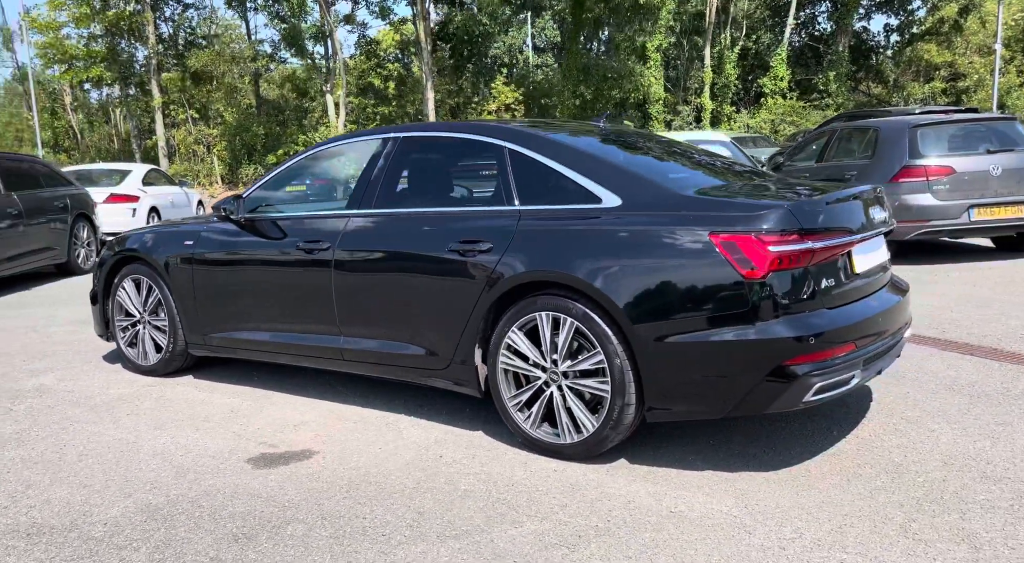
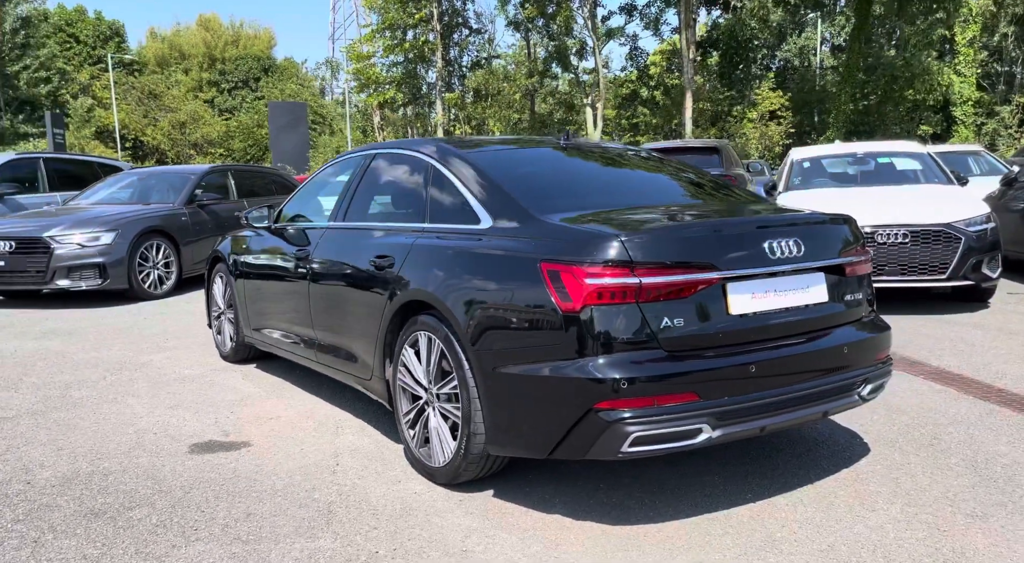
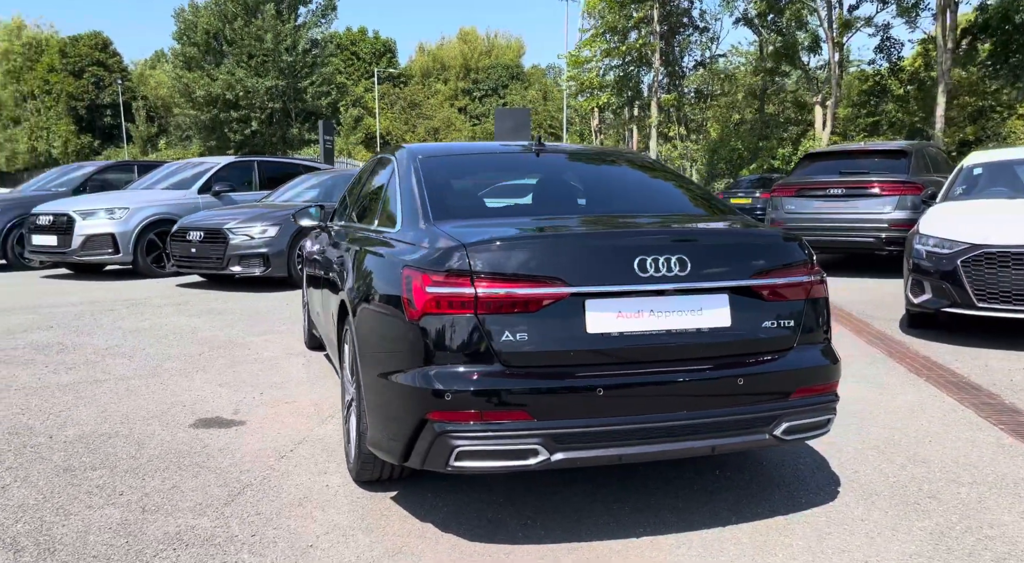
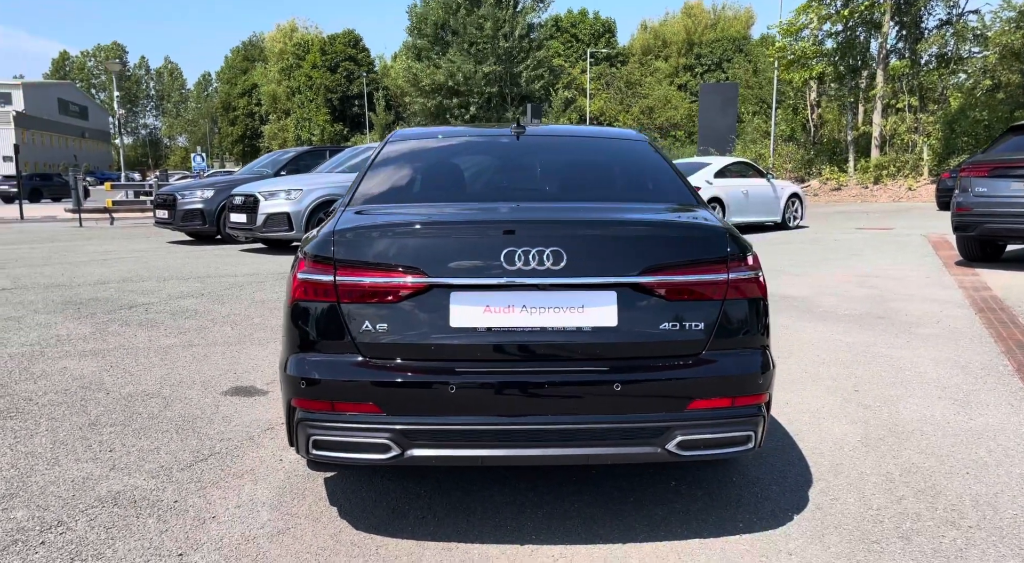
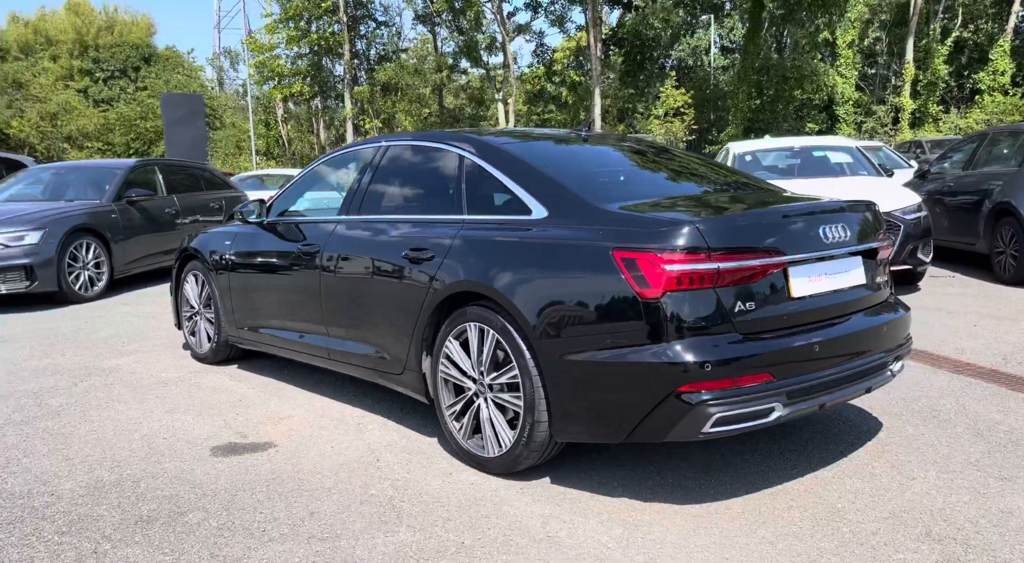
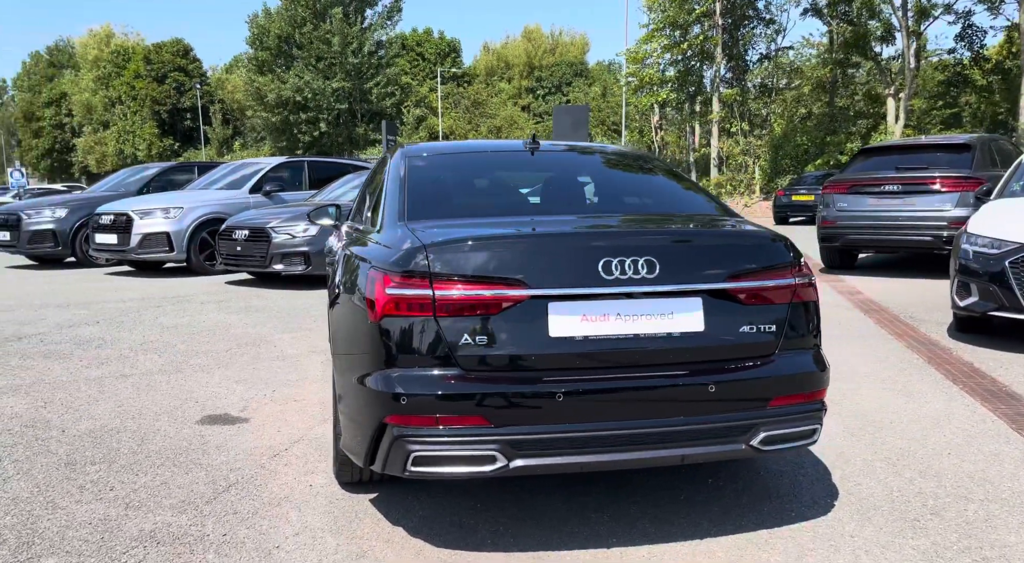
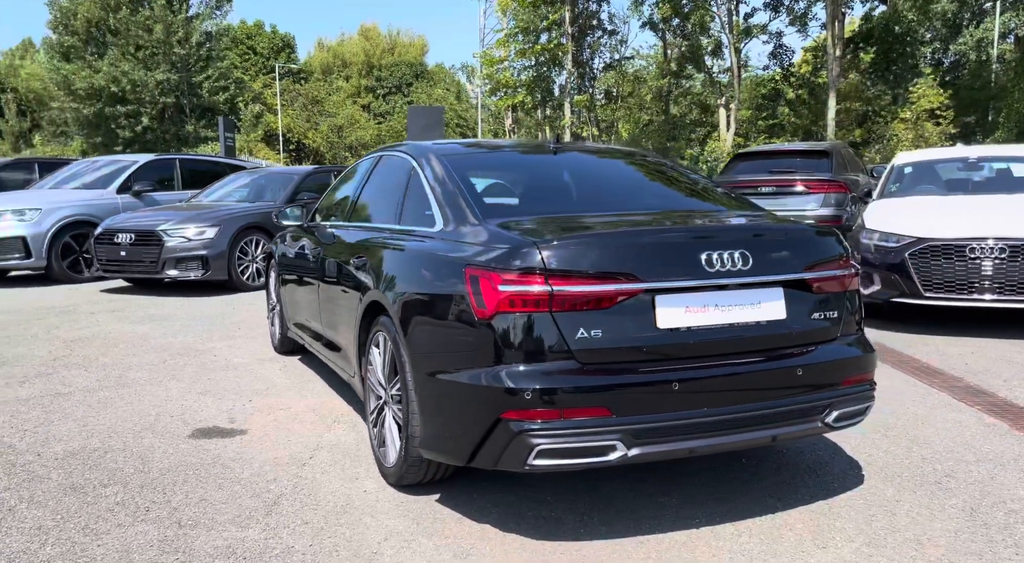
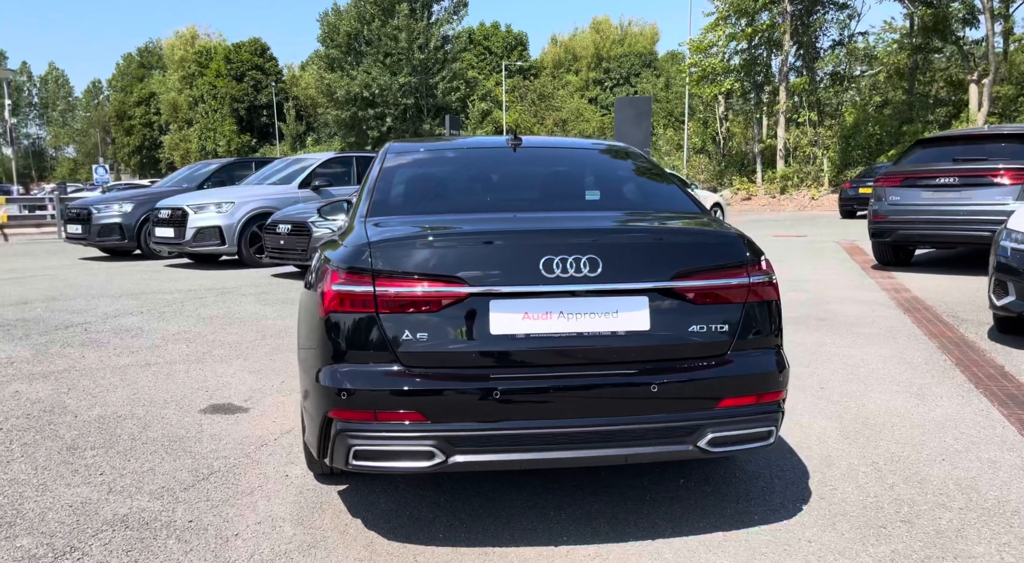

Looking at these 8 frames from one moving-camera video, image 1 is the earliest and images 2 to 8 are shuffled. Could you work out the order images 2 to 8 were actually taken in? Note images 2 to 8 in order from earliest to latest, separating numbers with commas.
5, 2, 7, 3, 6, 8, 4
